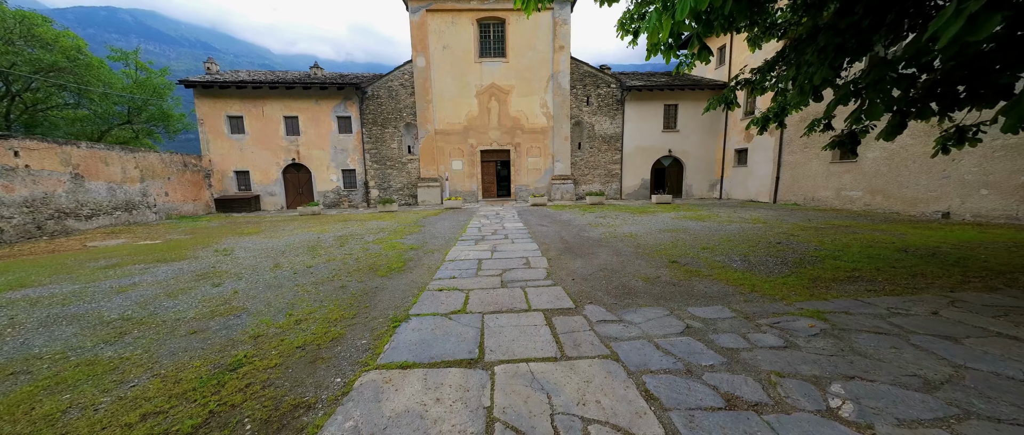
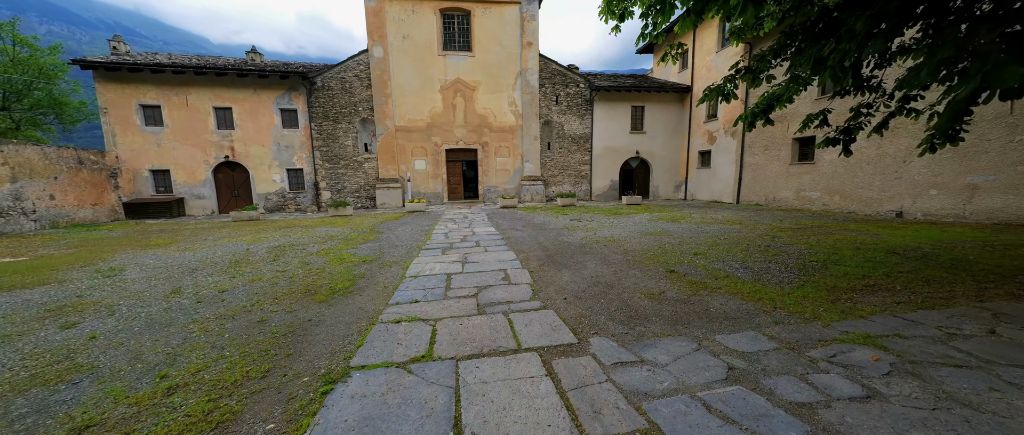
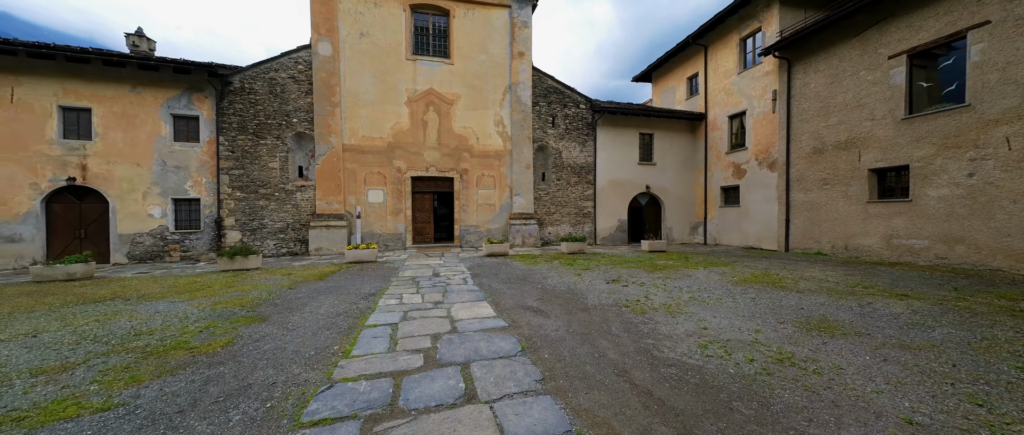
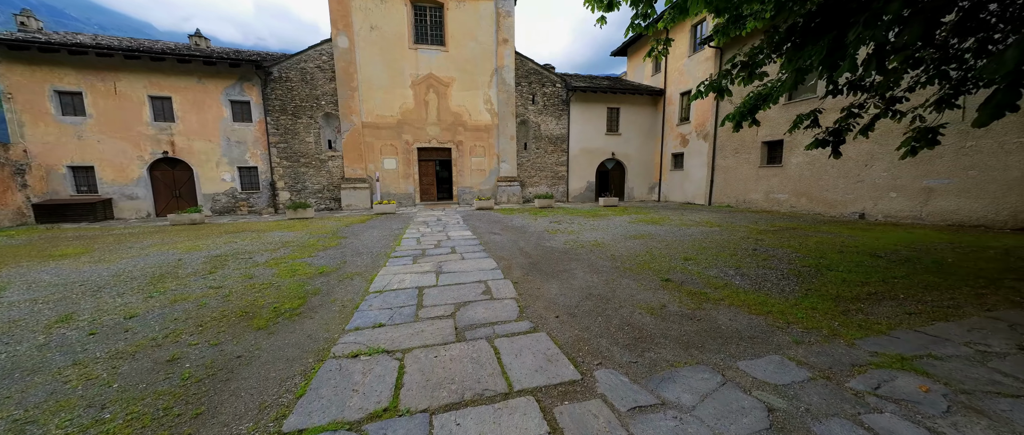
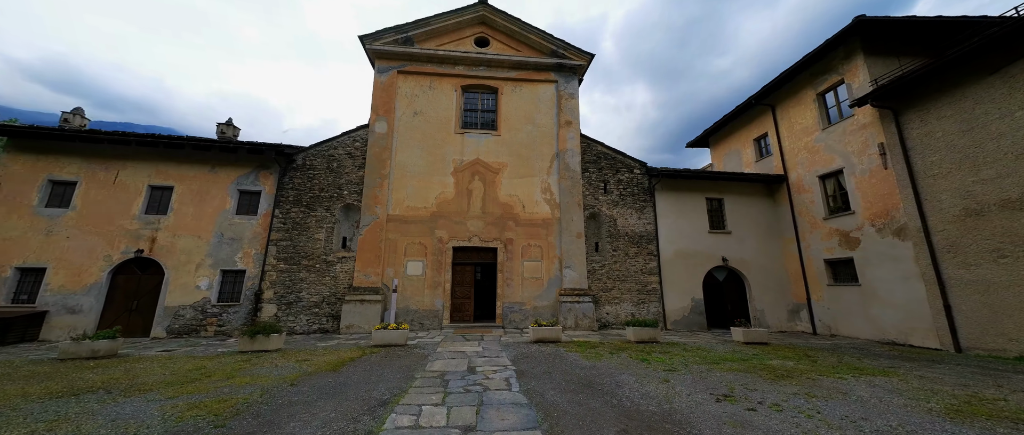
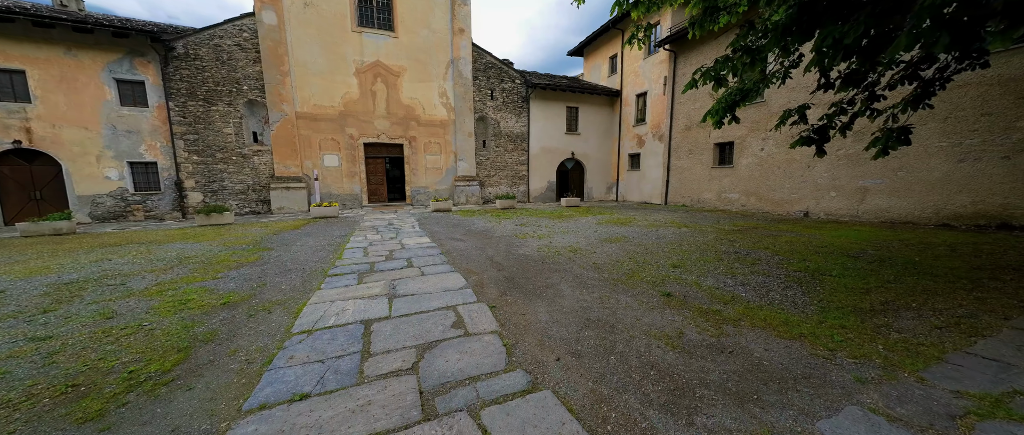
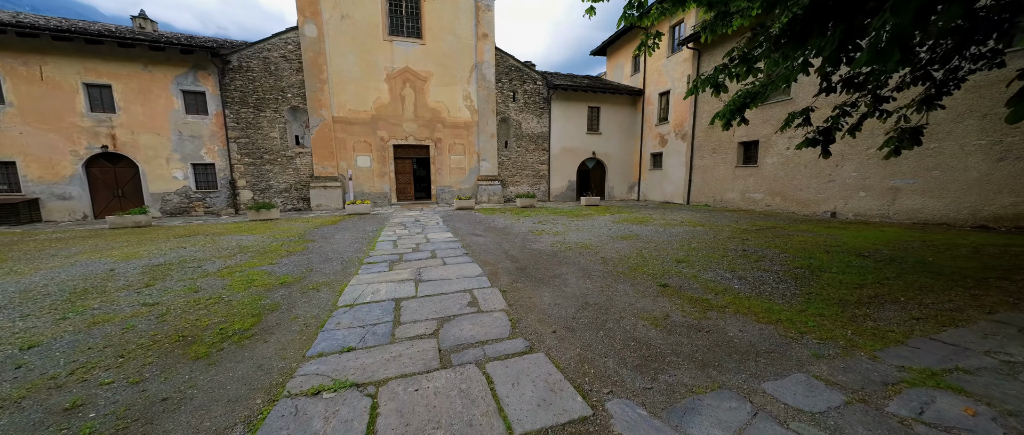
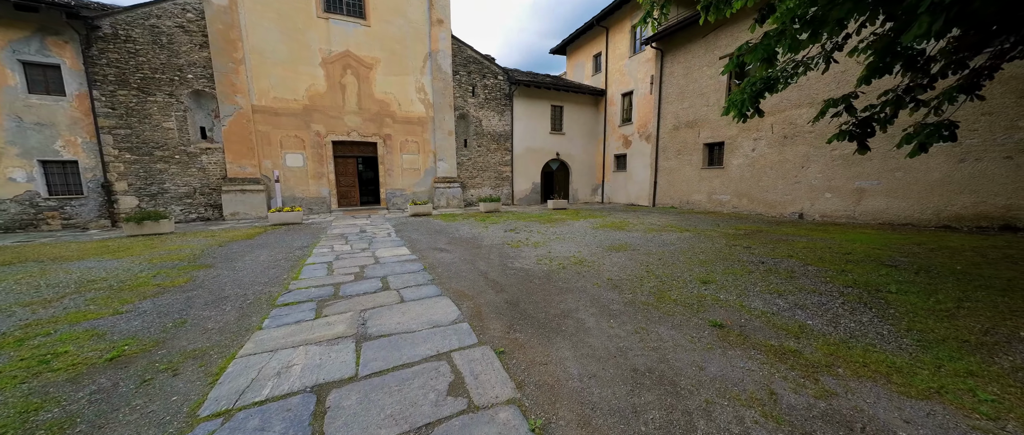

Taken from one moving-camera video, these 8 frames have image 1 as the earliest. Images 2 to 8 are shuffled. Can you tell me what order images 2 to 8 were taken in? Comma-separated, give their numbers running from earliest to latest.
2, 4, 7, 6, 8, 3, 5
